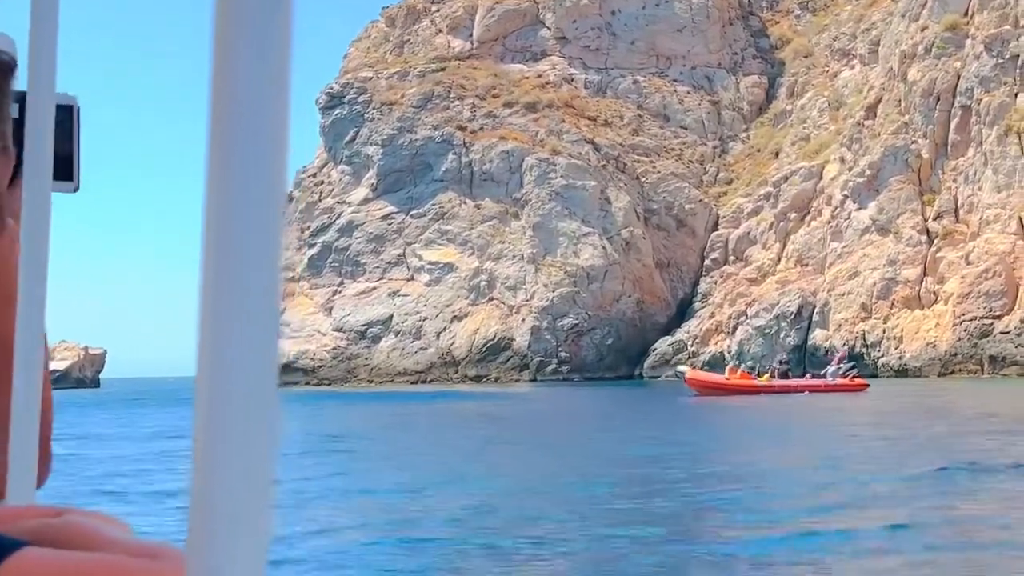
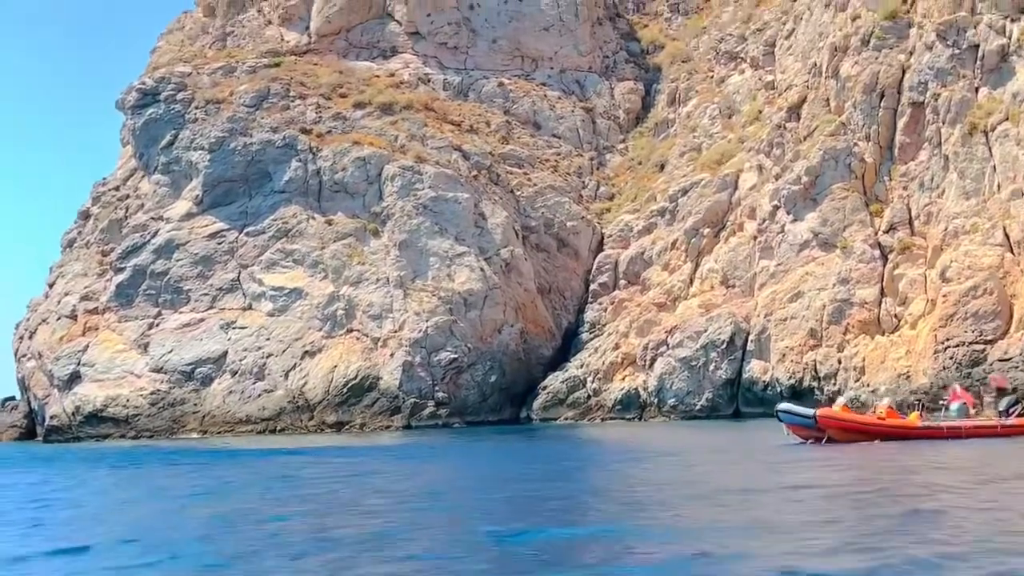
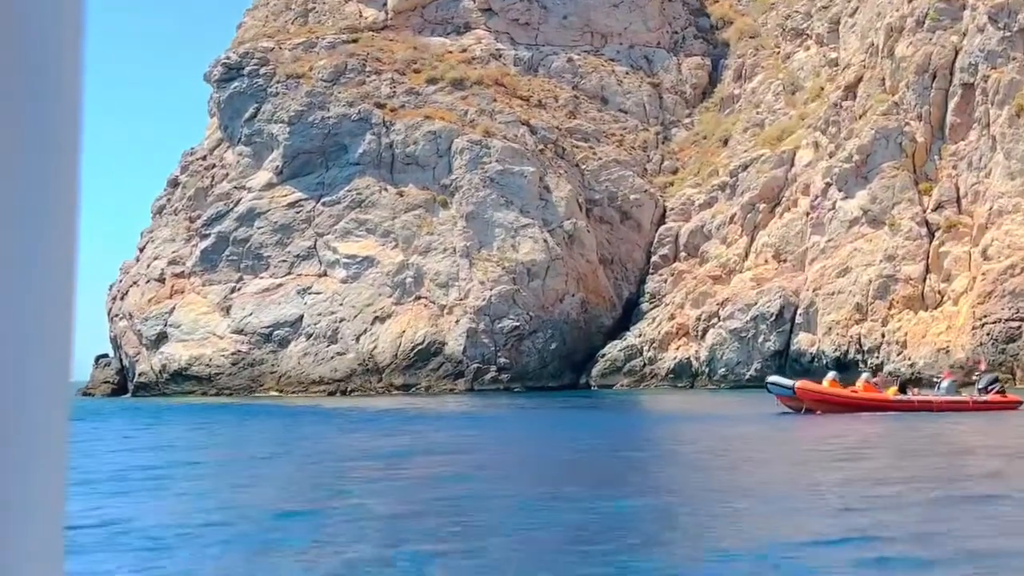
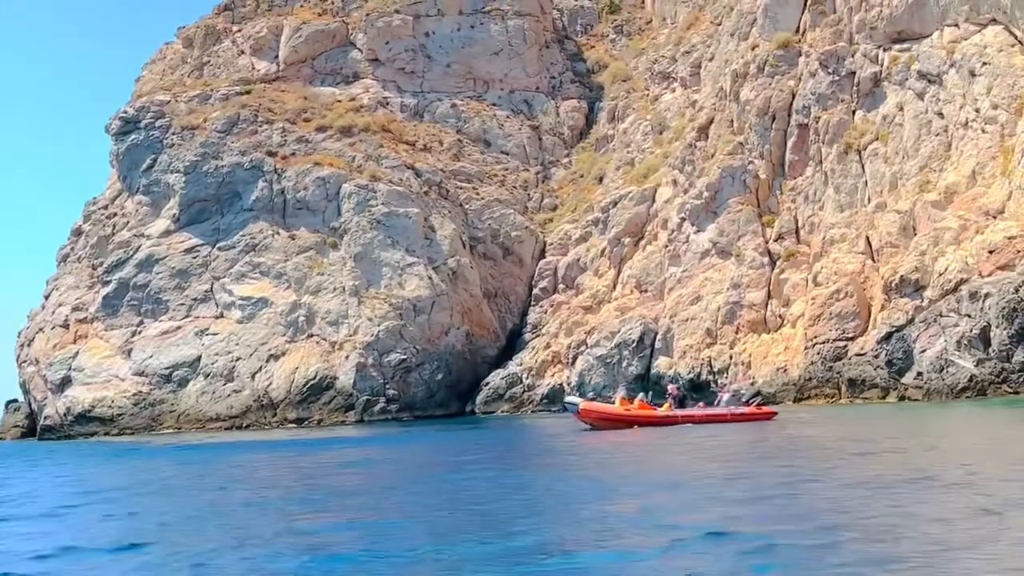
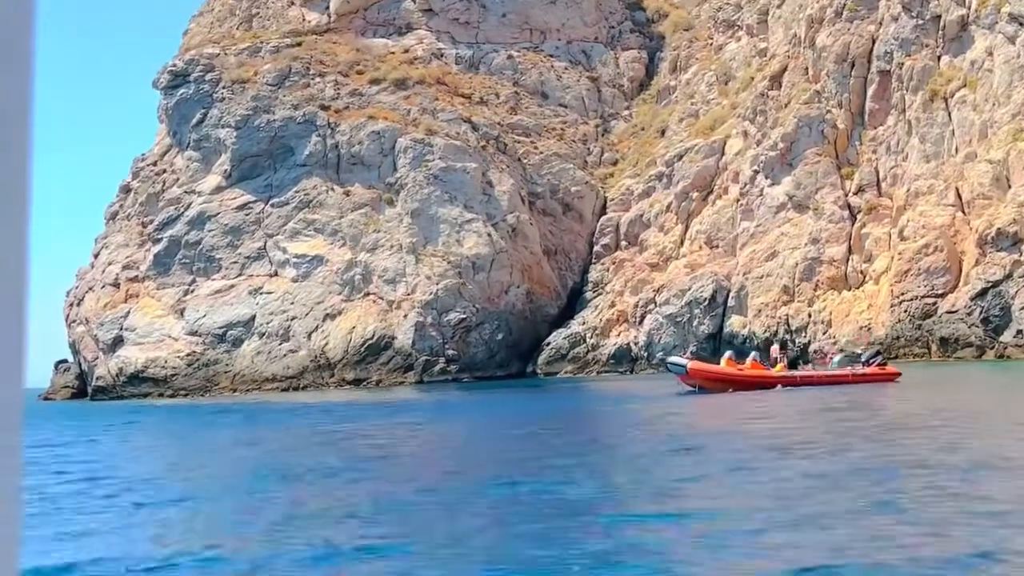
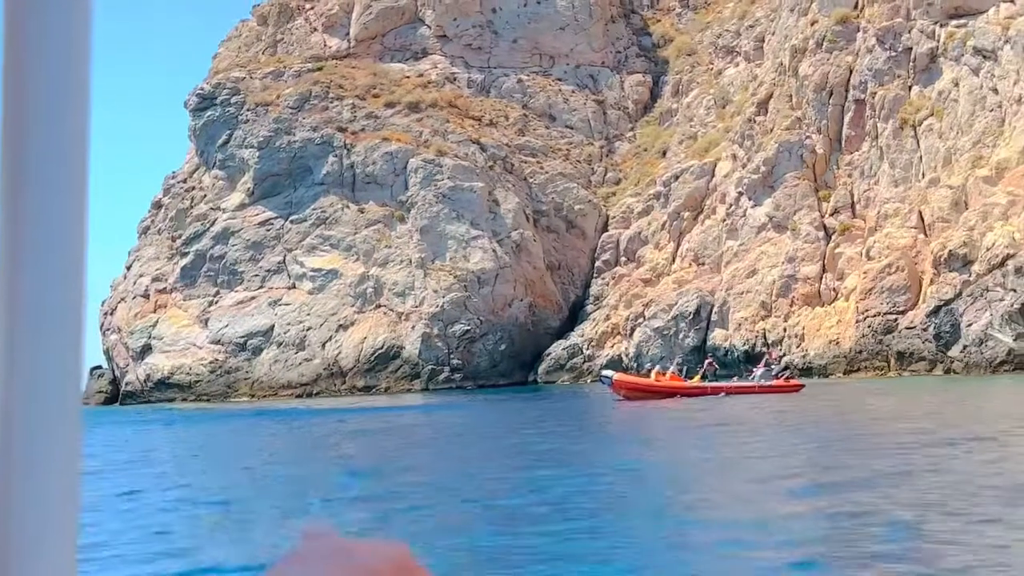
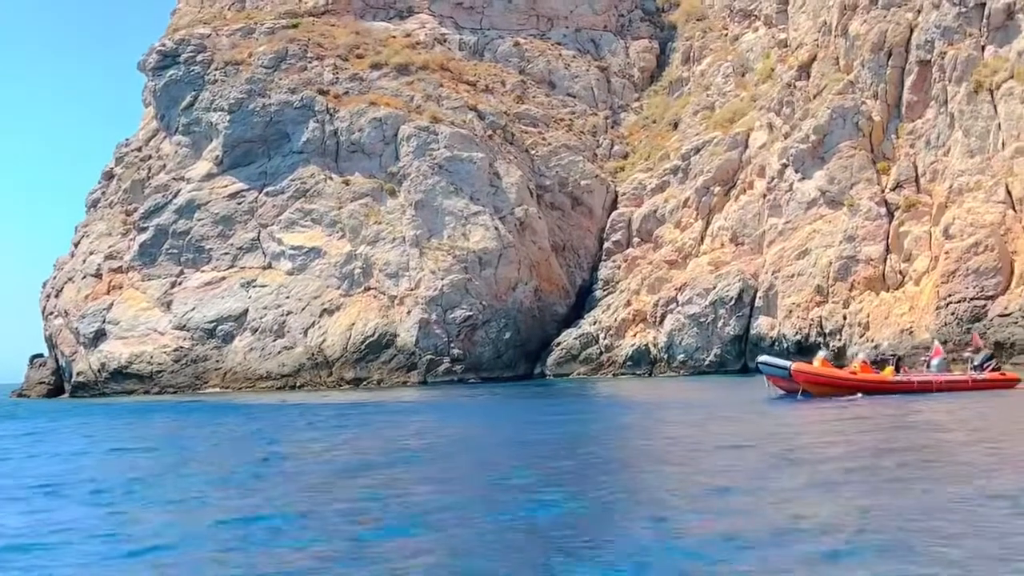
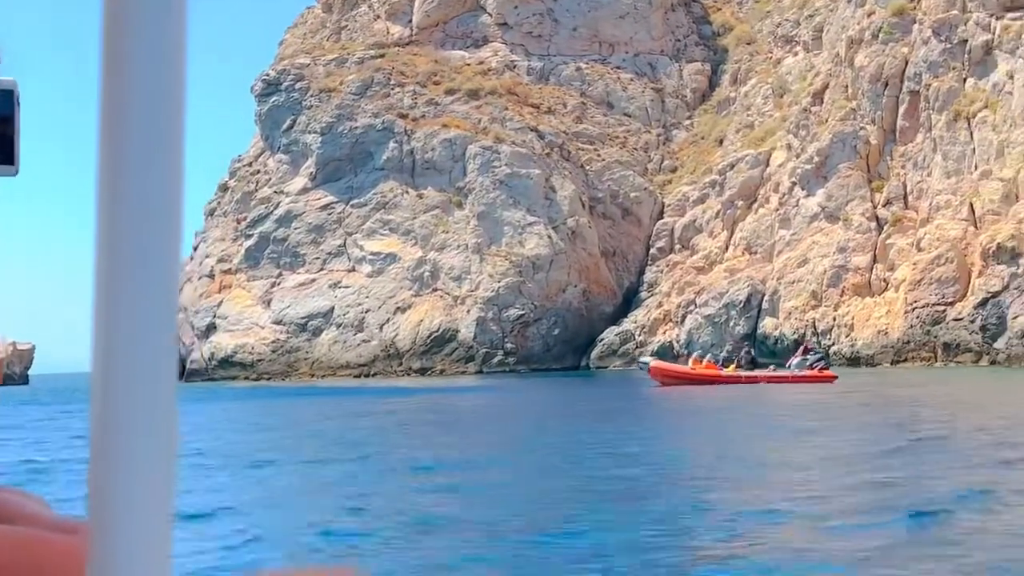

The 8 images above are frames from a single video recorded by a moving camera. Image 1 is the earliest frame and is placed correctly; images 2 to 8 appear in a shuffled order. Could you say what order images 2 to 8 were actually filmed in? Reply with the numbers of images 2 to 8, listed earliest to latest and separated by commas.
8, 6, 4, 5, 3, 7, 2
